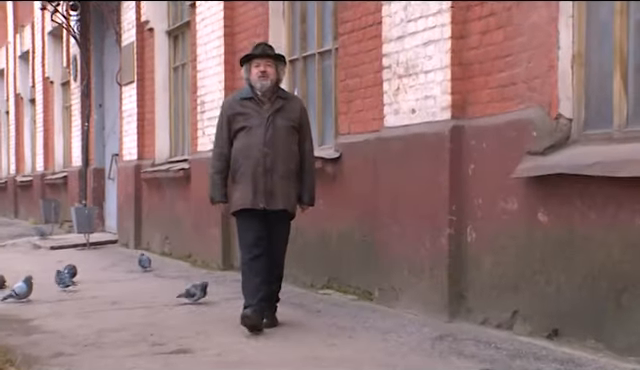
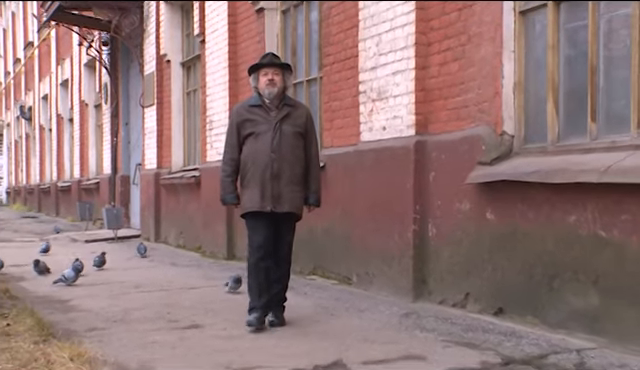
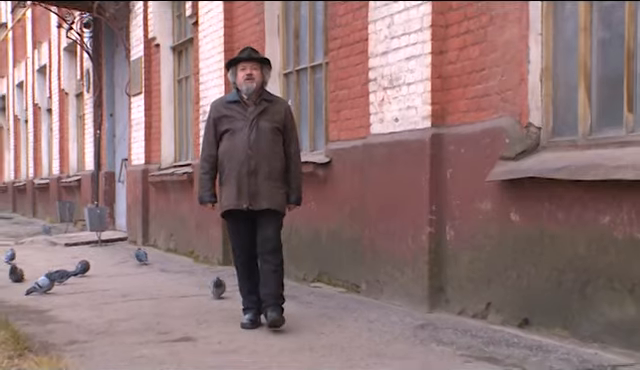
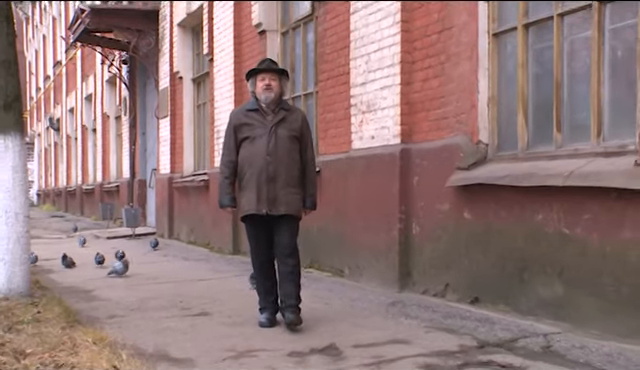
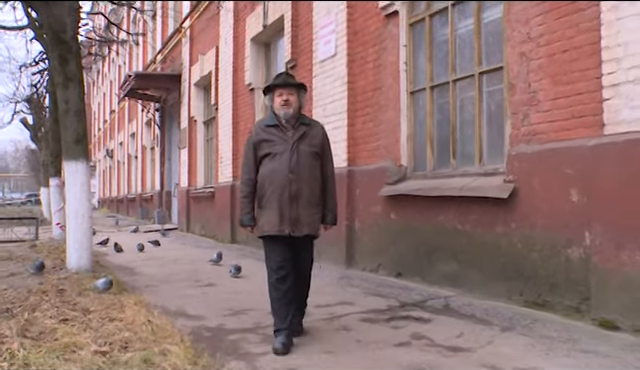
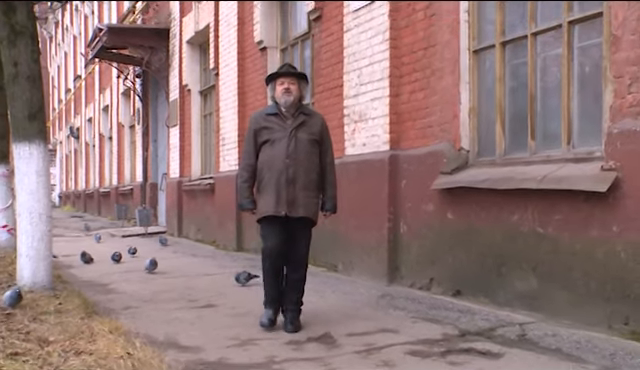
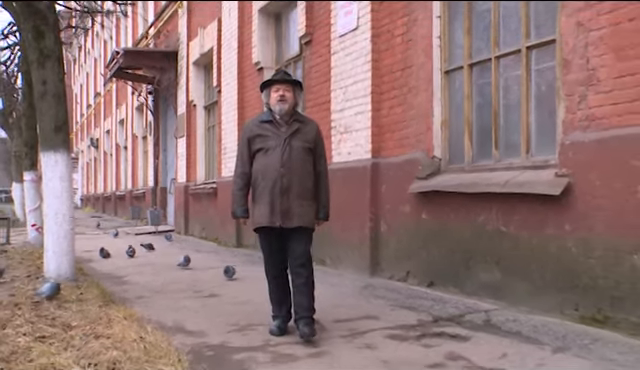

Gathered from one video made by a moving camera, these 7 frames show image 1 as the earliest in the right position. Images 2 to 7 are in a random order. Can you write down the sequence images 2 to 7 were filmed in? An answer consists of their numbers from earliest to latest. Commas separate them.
3, 2, 4, 6, 7, 5
